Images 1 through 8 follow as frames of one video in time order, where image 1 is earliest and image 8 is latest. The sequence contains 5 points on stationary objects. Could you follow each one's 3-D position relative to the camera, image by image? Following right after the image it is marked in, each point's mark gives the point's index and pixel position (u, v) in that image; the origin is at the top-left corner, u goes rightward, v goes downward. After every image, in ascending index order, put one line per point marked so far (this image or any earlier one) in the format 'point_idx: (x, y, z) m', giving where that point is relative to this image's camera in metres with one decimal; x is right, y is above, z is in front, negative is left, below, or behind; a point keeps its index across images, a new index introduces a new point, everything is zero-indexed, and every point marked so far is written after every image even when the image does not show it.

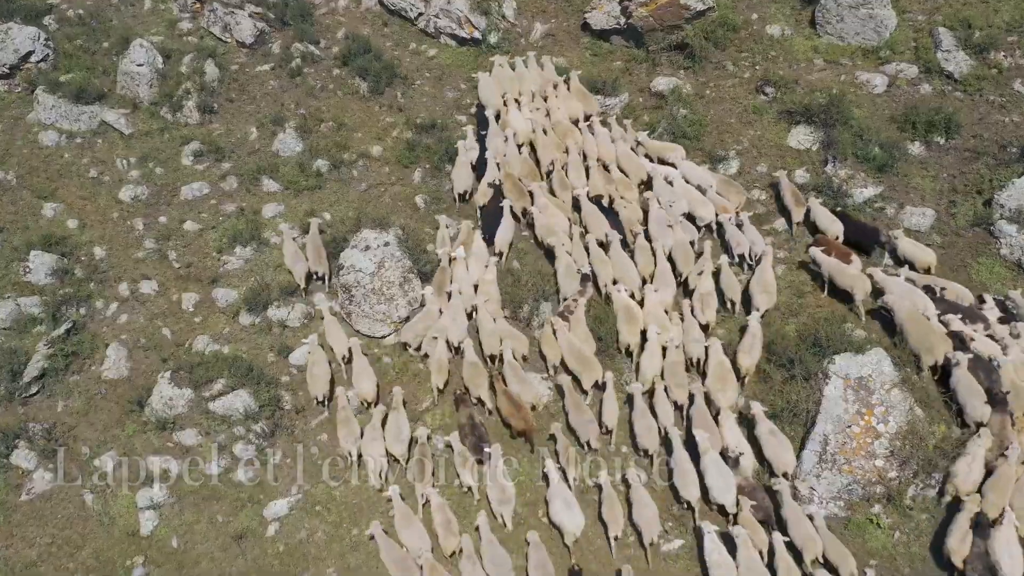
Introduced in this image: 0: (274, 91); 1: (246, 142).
0: (-3.4, +2.9, +14.5) m
1: (-3.7, +2.0, +13.8) m
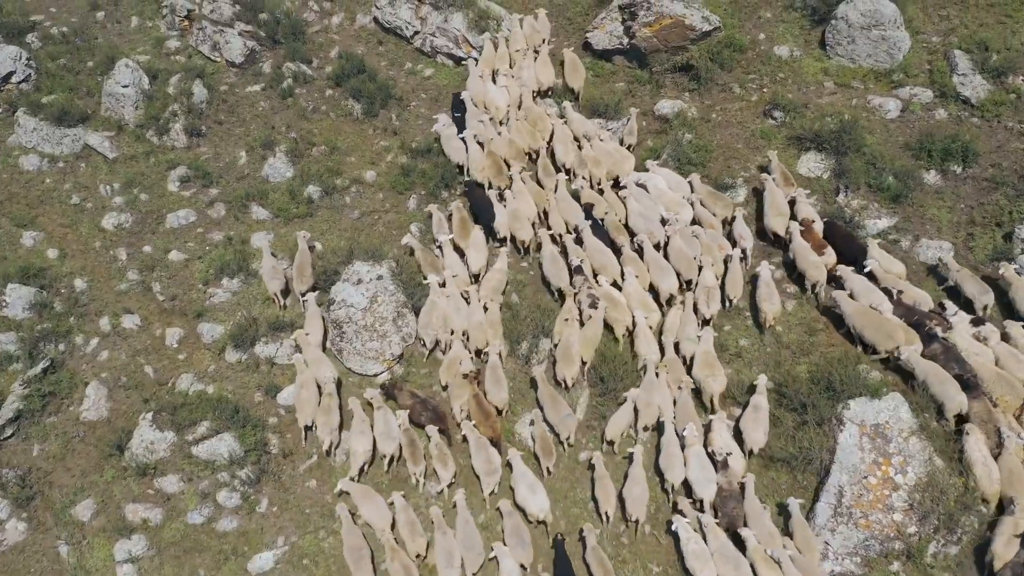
0: (-3.5, +2.5, +14.0) m
1: (-3.7, +1.6, +13.3) m
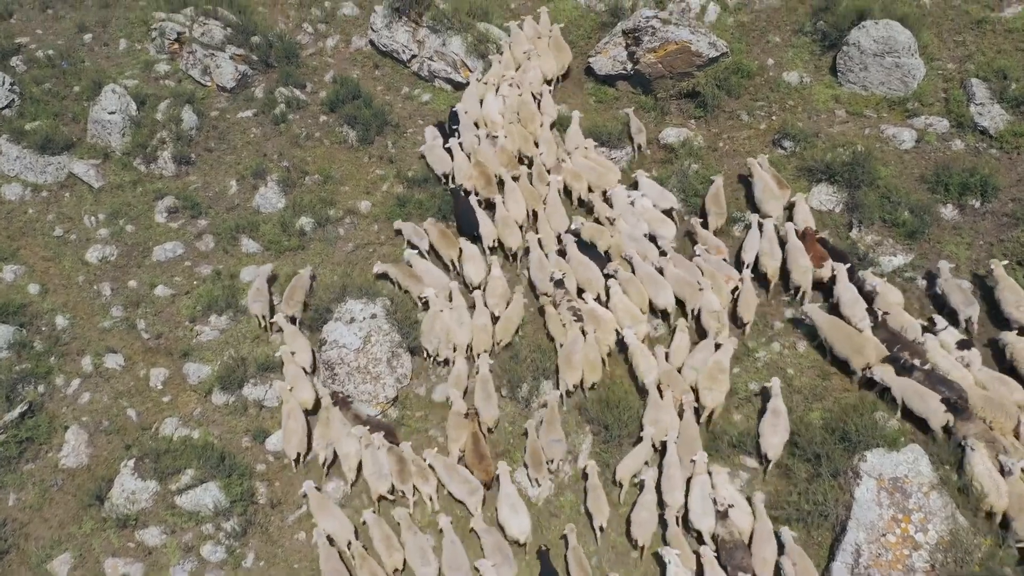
0: (-3.5, +2.0, +13.5) m
1: (-3.7, +1.2, +12.9) m
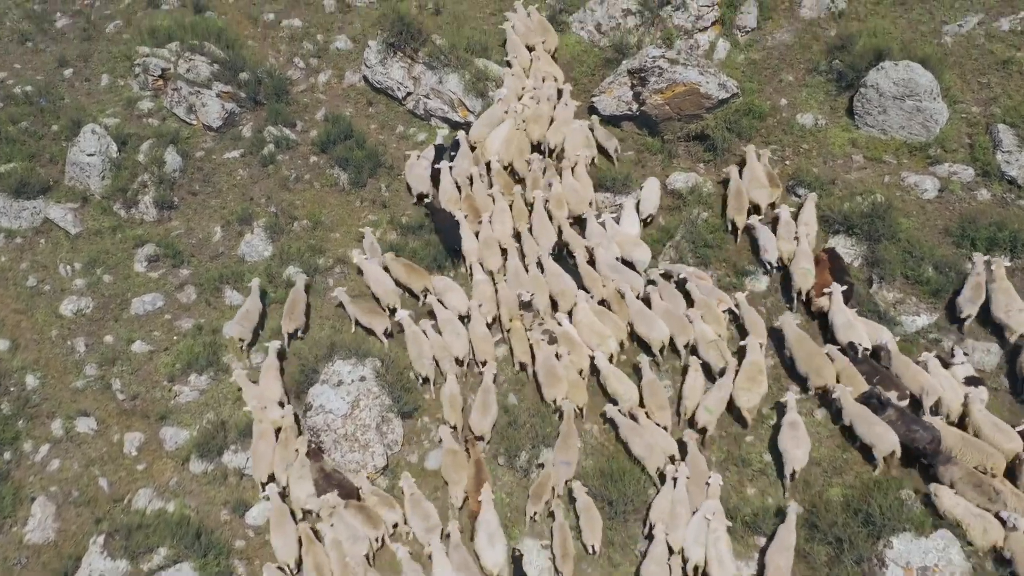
0: (-3.5, +1.4, +12.9) m
1: (-3.7, +0.6, +12.2) m
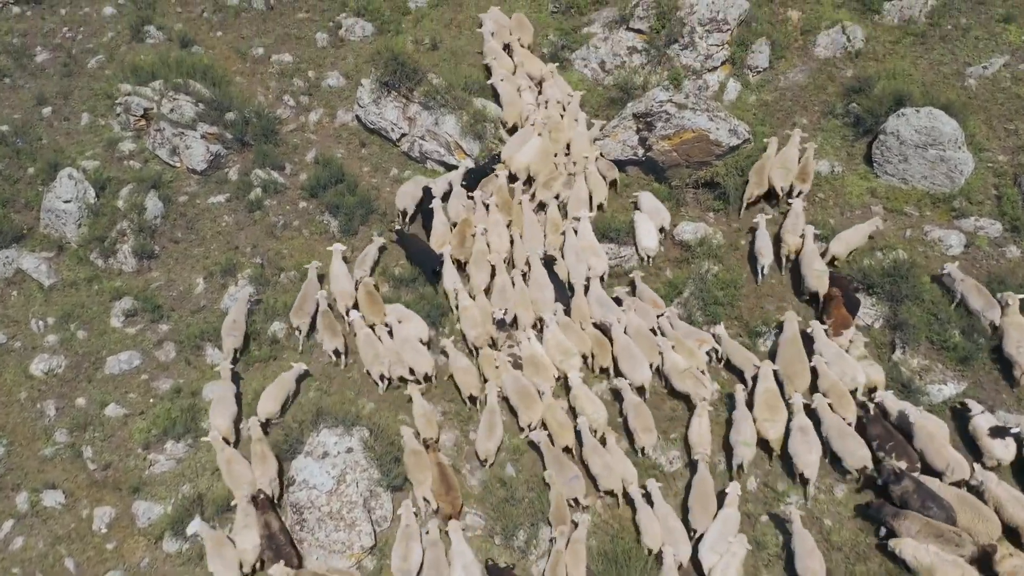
0: (-3.5, +0.7, +12.2) m
1: (-3.7, -0.1, +11.6) m
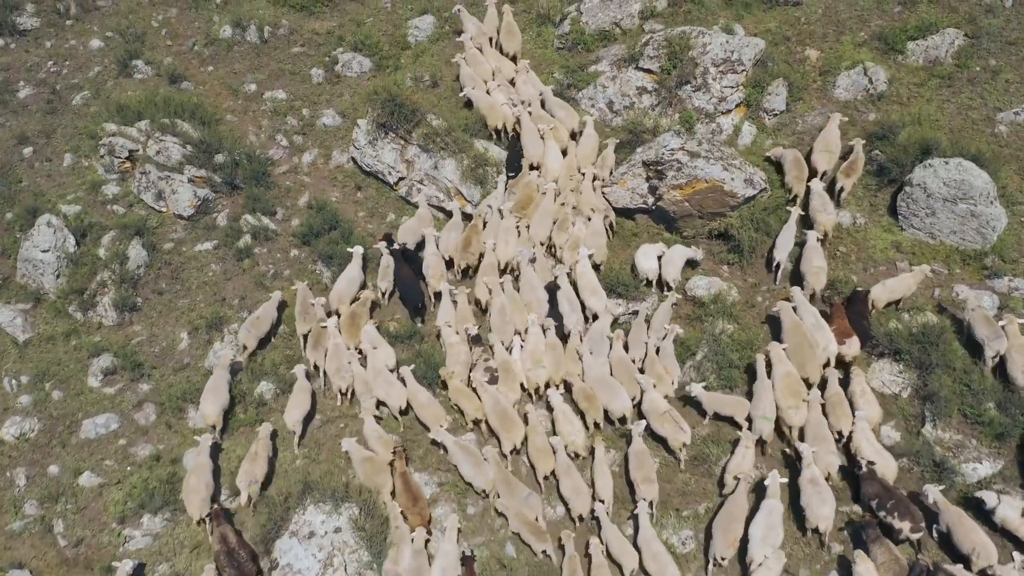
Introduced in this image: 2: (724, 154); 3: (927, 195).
0: (-3.5, +0.1, +11.6) m
1: (-3.7, -0.7, +10.9) m
2: (+2.4, +1.5, +11.4) m
3: (+4.4, +1.0, +10.5) m
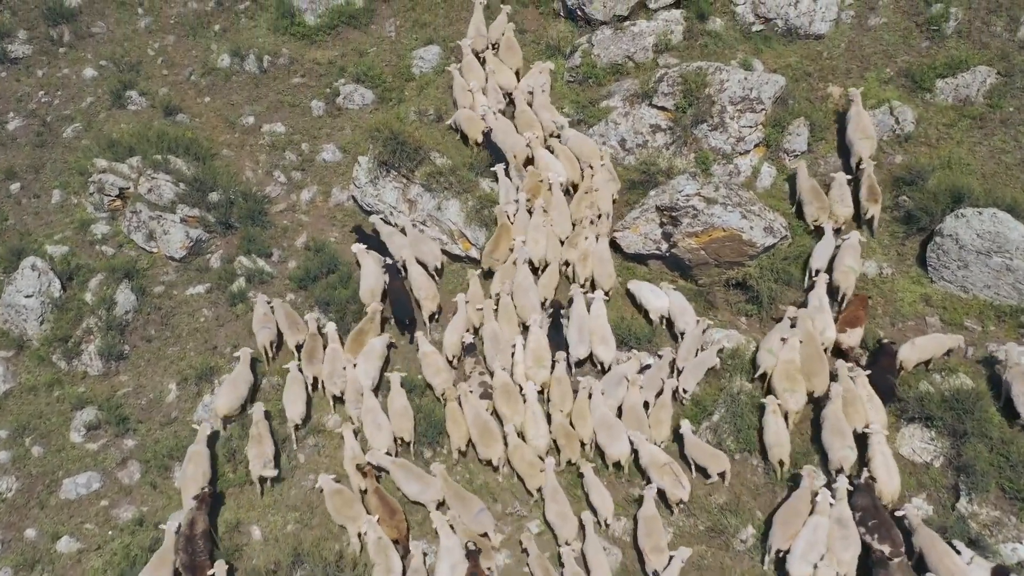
0: (-3.4, -0.4, +11.1) m
1: (-3.7, -1.2, +10.4) m
2: (+2.5, +1.0, +10.8) m
3: (+4.4, +0.4, +9.9) m
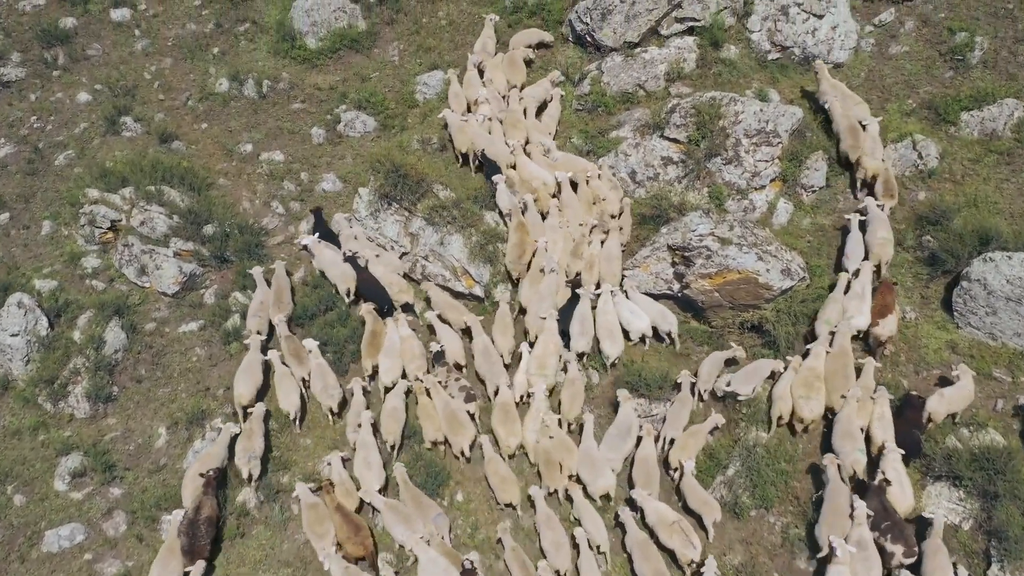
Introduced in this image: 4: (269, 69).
0: (-3.3, -0.8, +10.6) m
1: (-3.6, -1.6, +9.9) m
2: (+2.5, +0.5, +10.3) m
3: (+4.5, 0.0, +9.5) m
4: (-3.4, +3.1, +14.1) m
